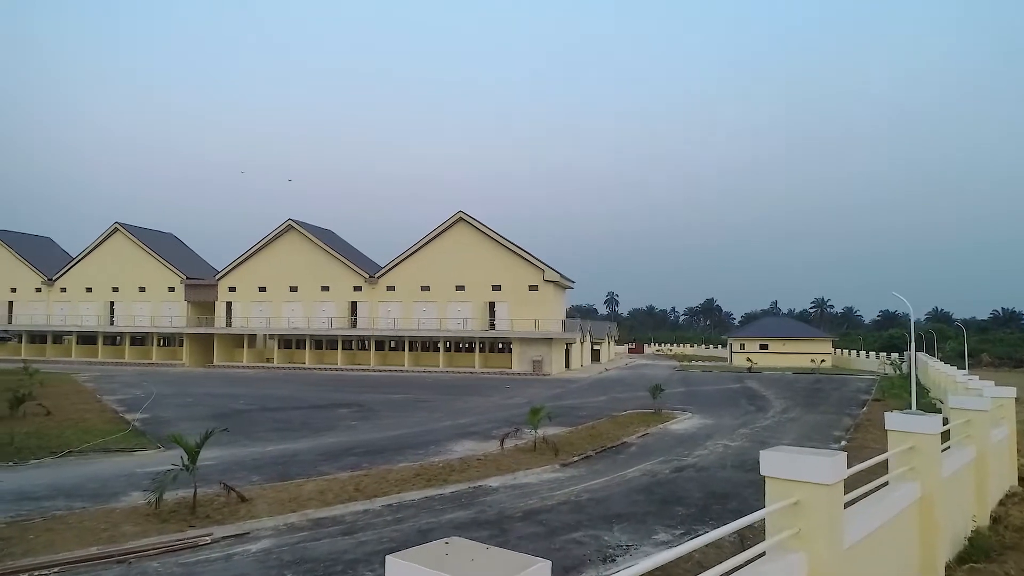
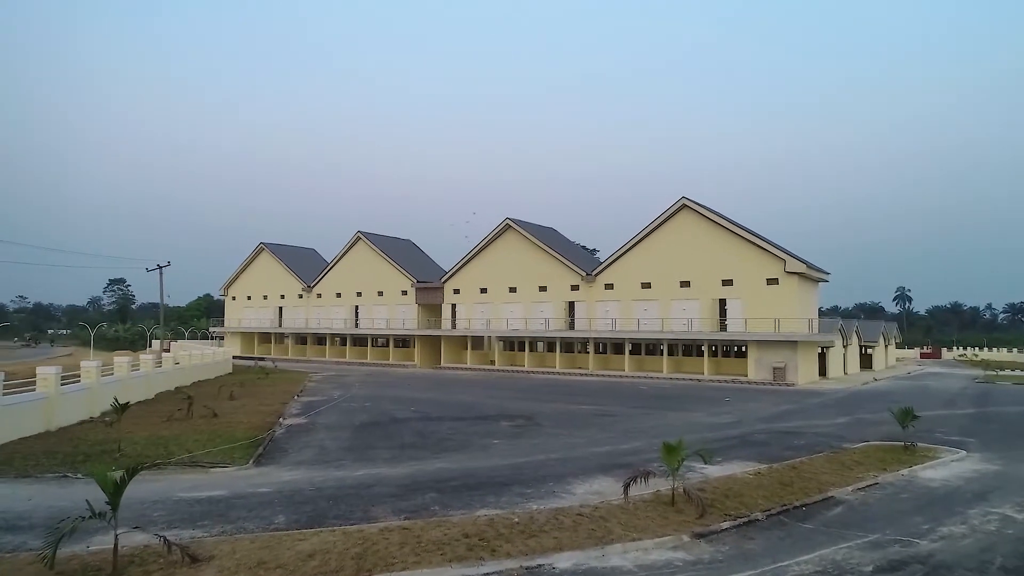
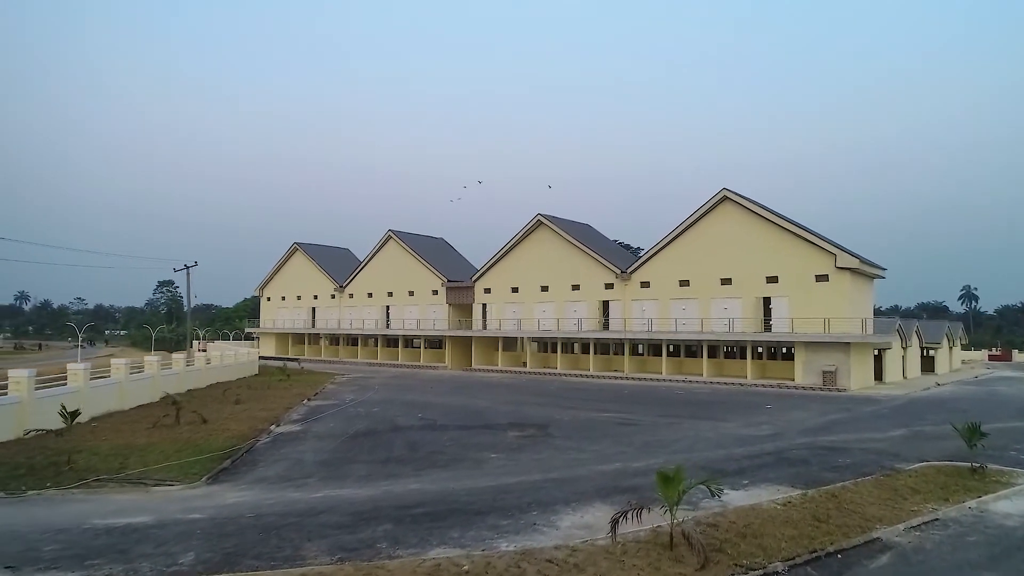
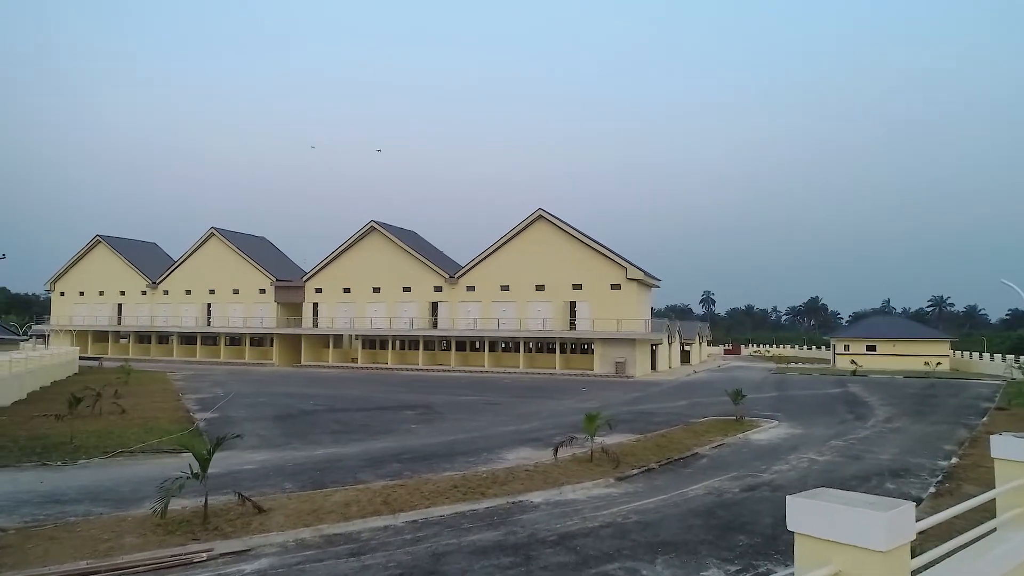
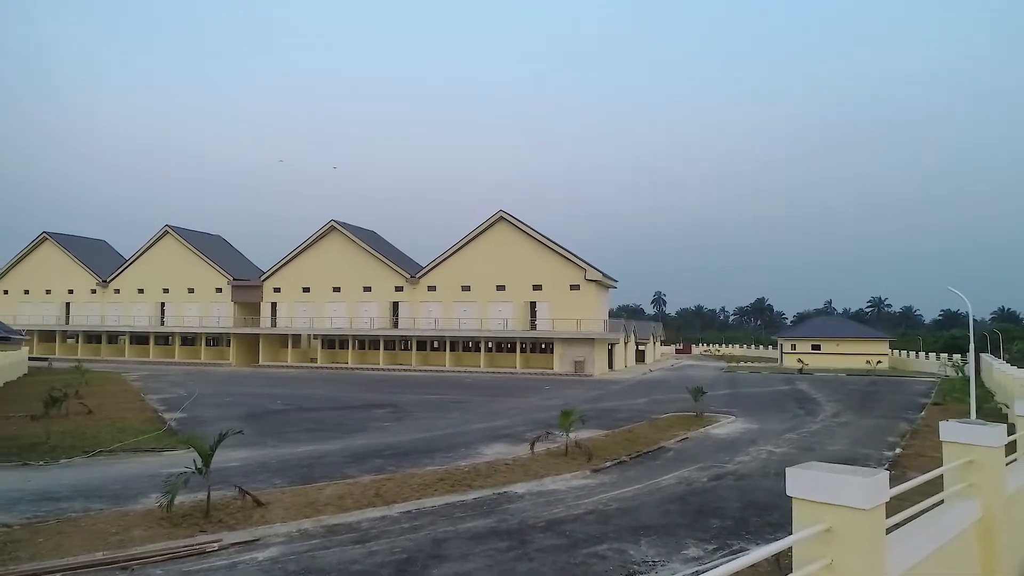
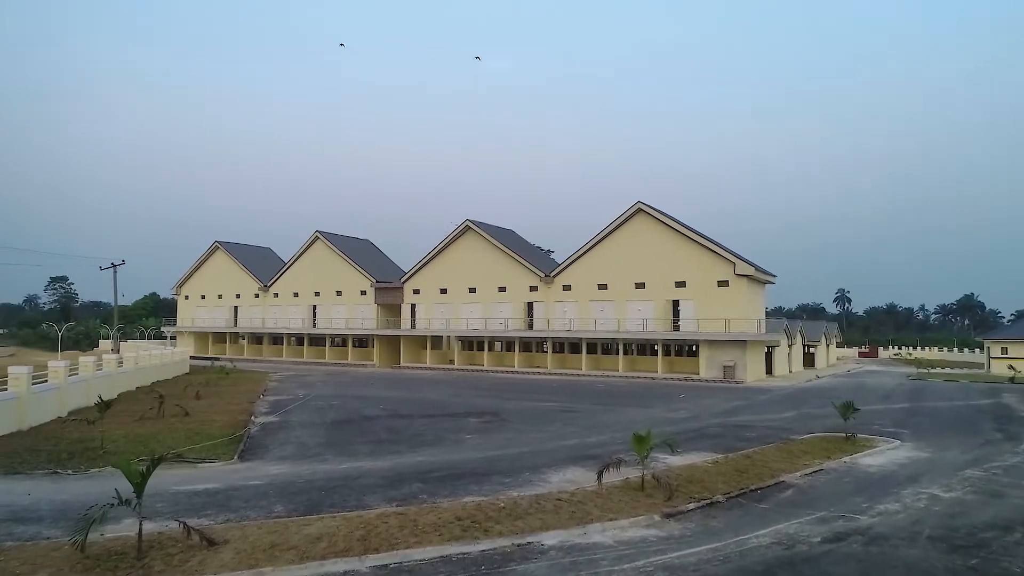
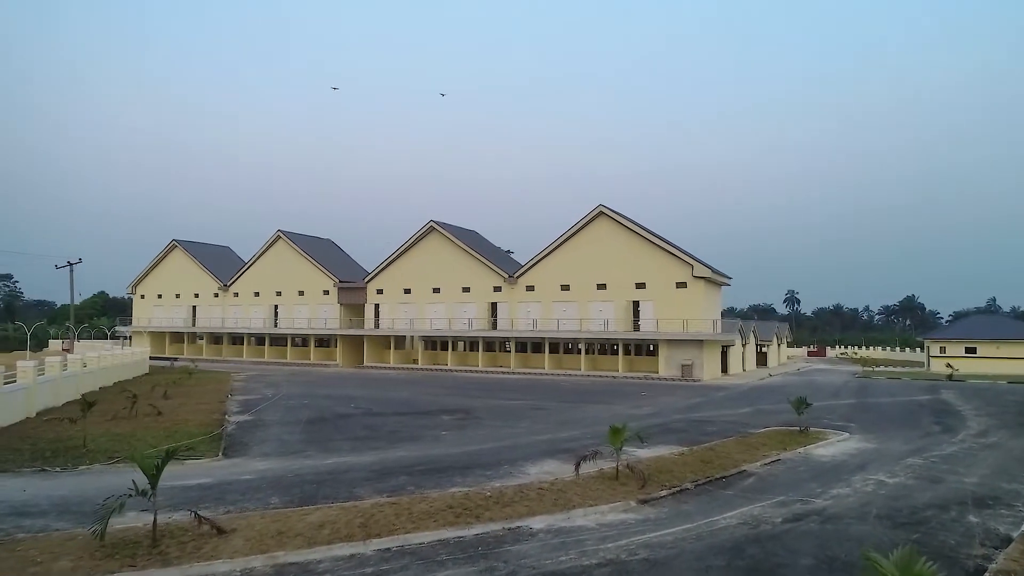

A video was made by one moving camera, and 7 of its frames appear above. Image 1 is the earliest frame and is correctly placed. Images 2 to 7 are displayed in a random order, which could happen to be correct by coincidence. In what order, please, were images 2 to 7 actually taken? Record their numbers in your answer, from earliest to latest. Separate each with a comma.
5, 4, 7, 6, 2, 3
